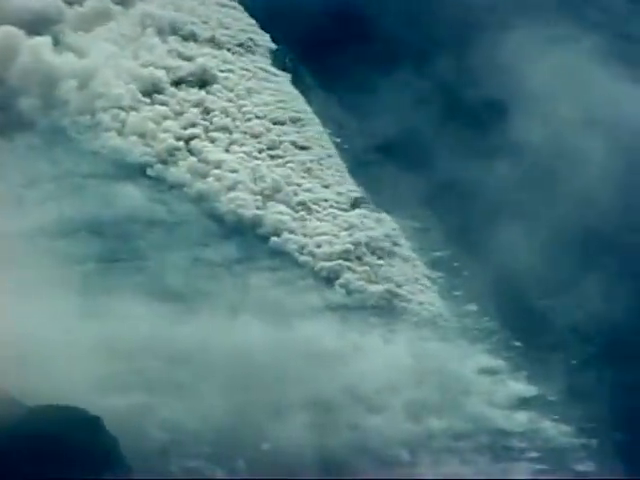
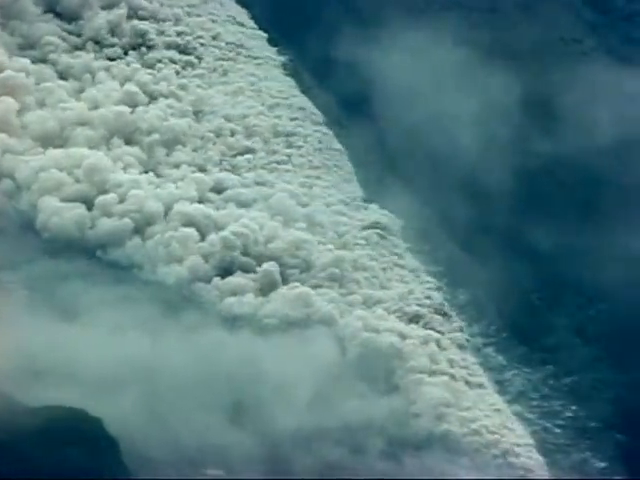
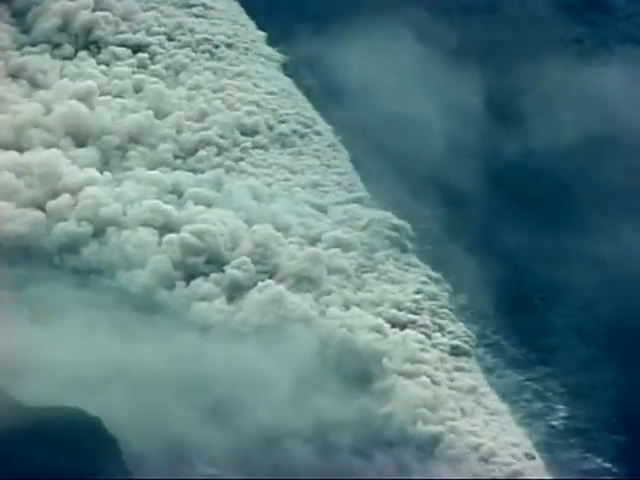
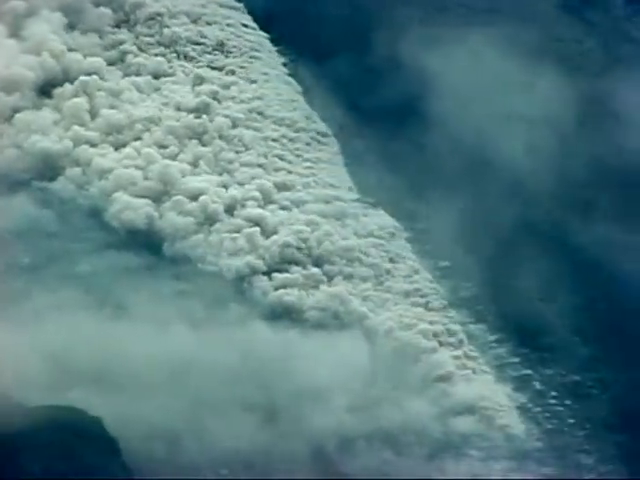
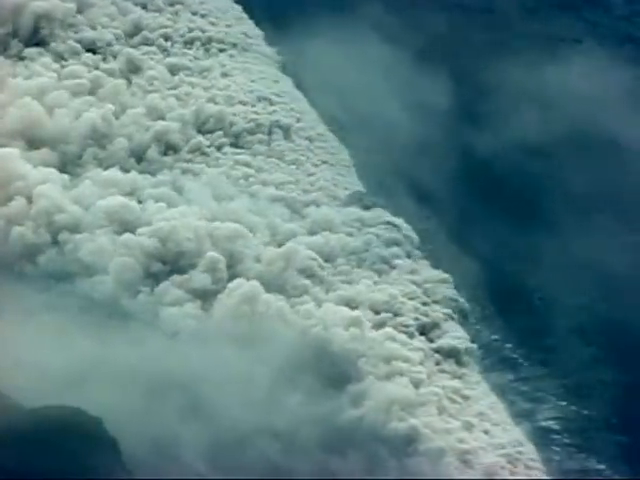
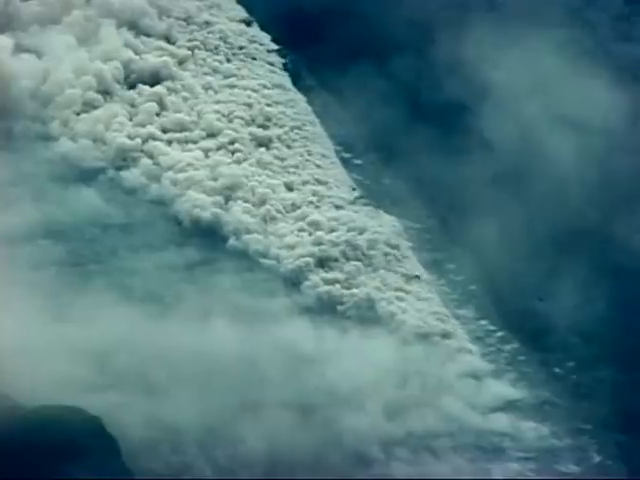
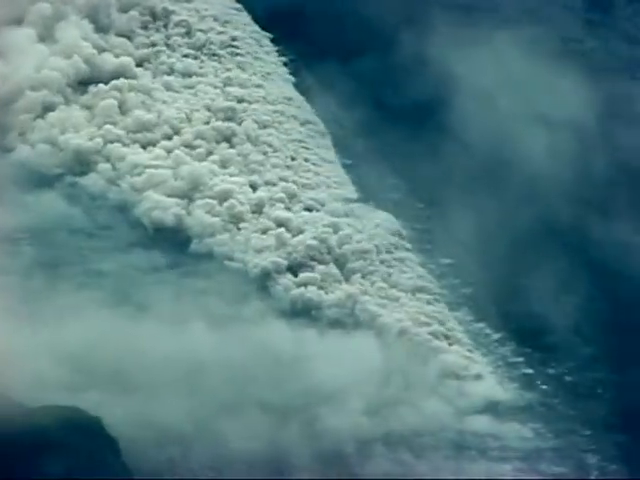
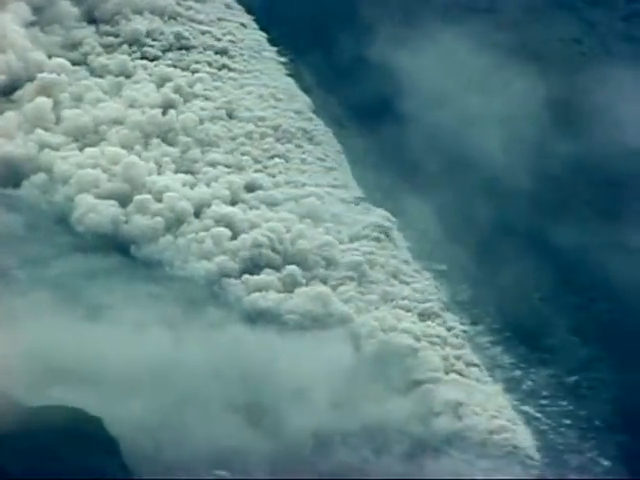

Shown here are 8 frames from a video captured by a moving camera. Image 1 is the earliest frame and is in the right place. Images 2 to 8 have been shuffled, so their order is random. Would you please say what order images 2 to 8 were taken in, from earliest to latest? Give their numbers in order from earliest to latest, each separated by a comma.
6, 7, 4, 8, 2, 3, 5
